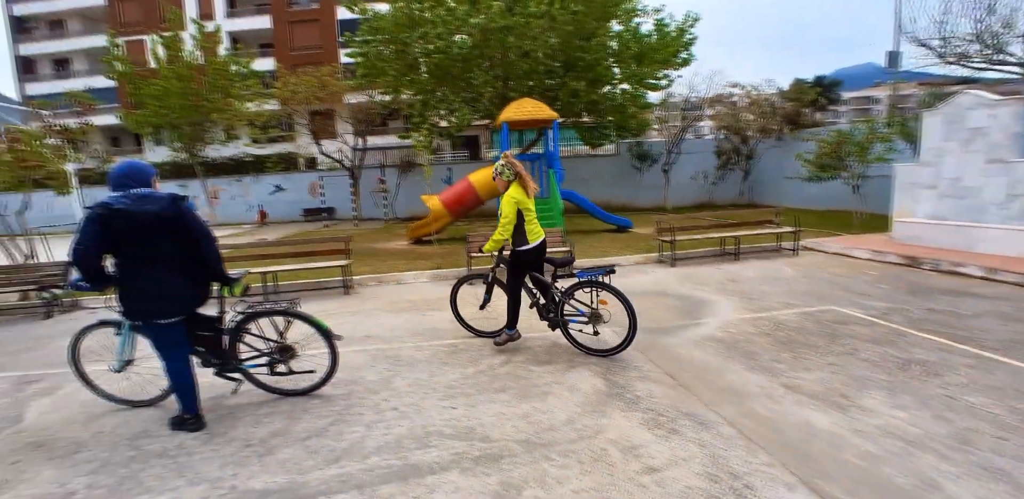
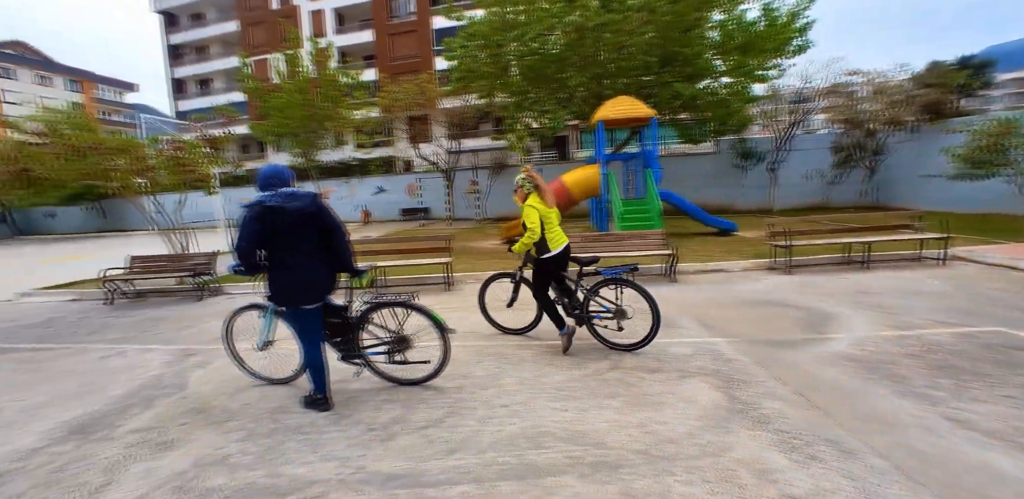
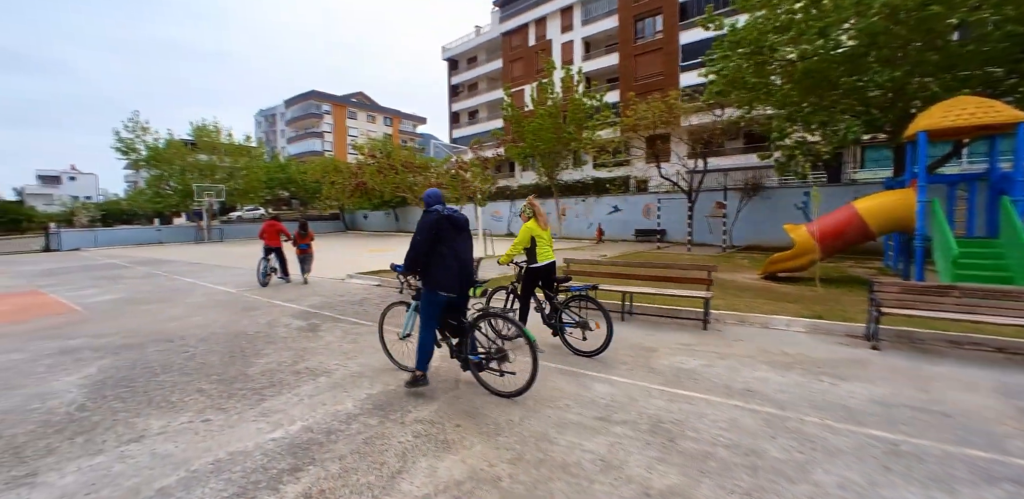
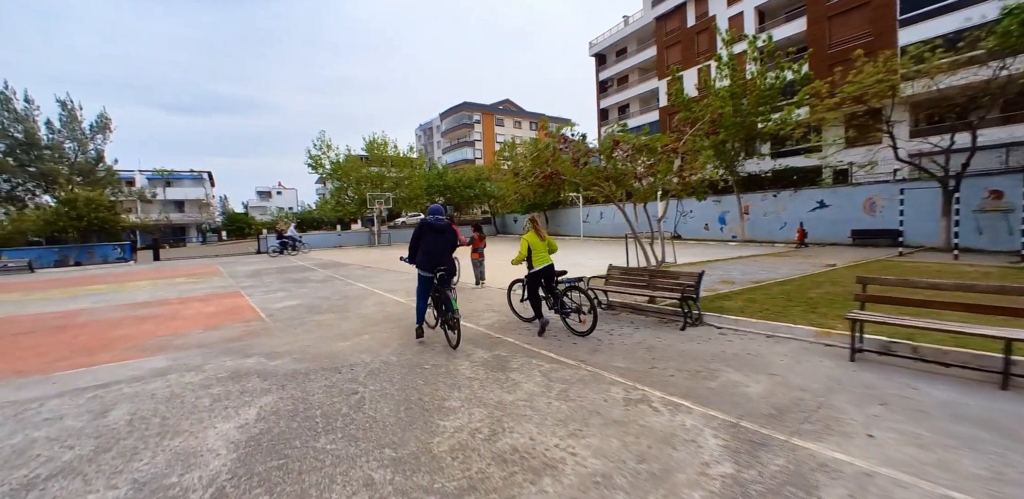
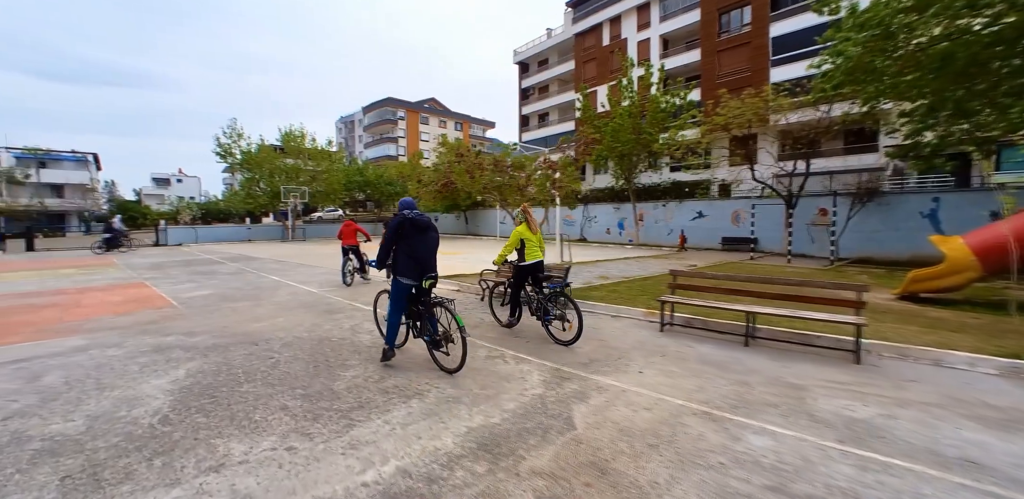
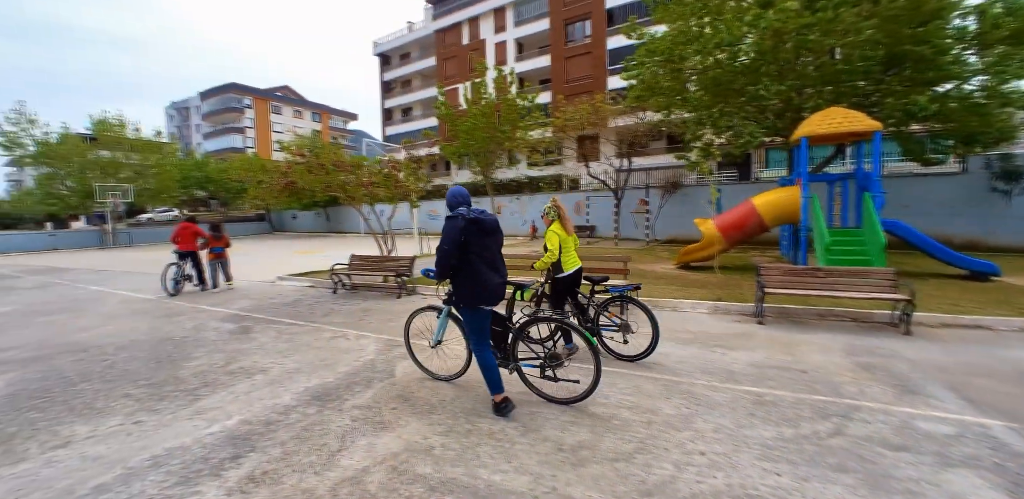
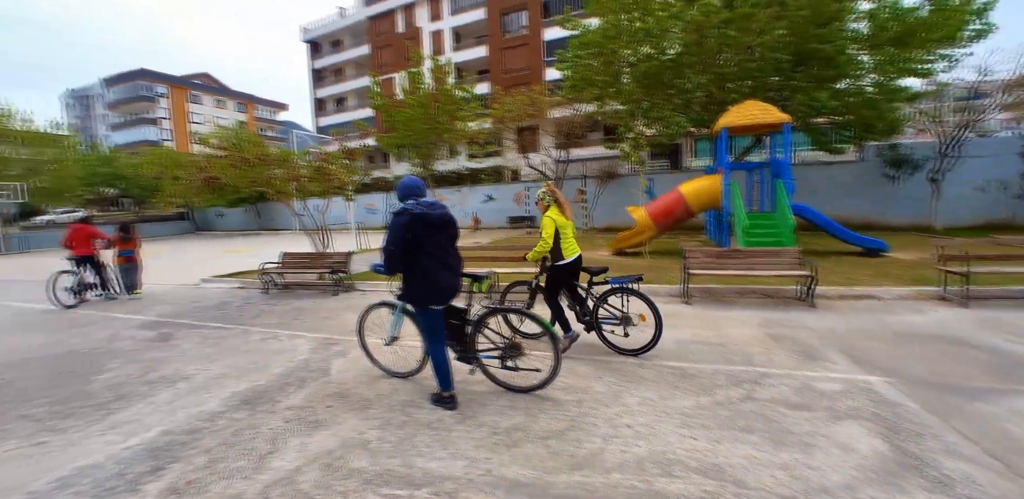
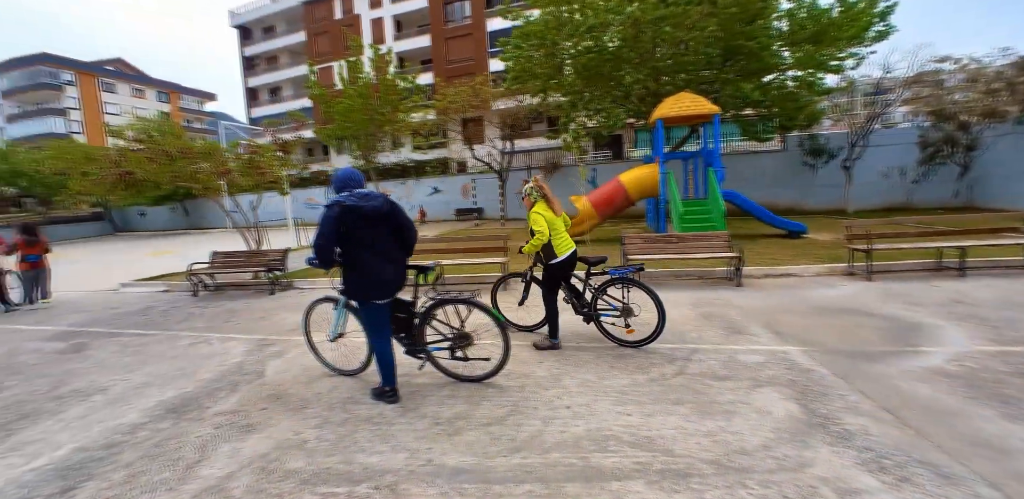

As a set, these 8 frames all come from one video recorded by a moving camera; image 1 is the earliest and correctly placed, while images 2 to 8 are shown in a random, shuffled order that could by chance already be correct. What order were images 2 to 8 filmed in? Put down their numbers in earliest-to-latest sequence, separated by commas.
2, 8, 7, 6, 3, 5, 4
